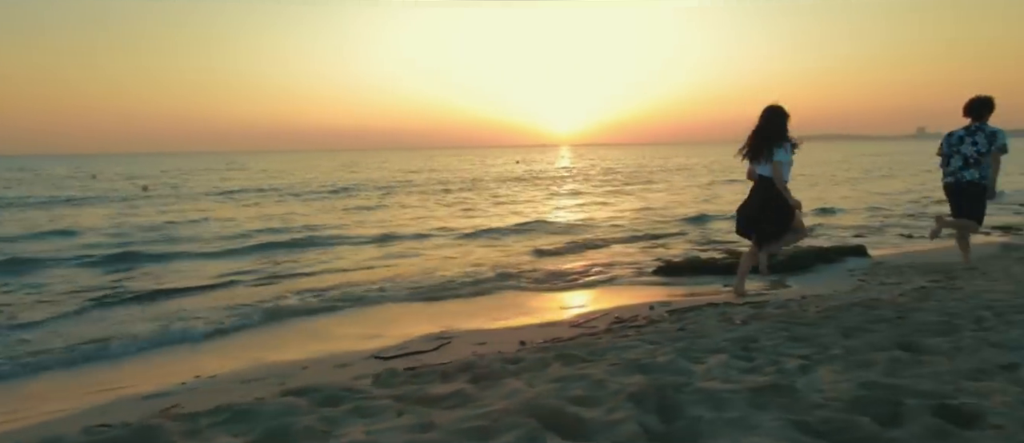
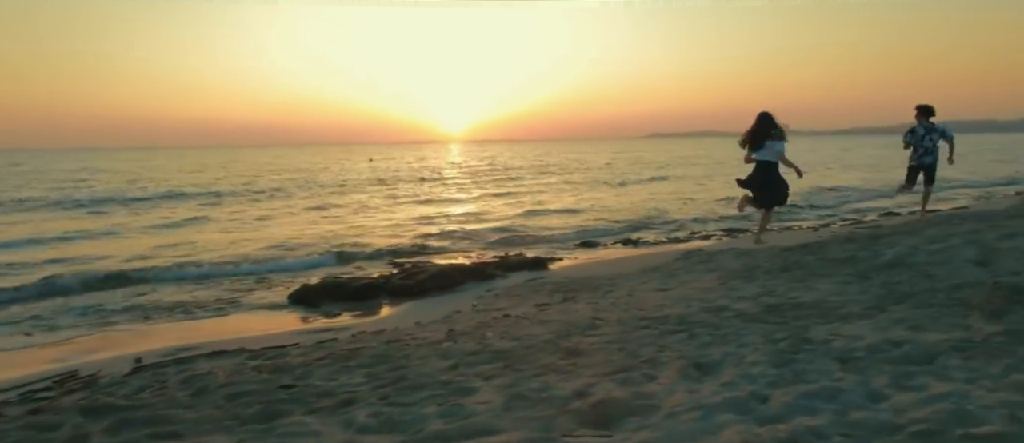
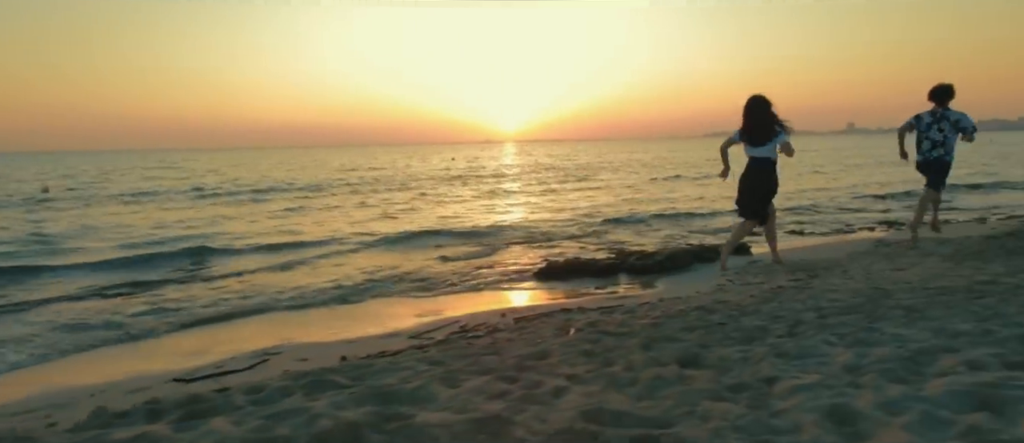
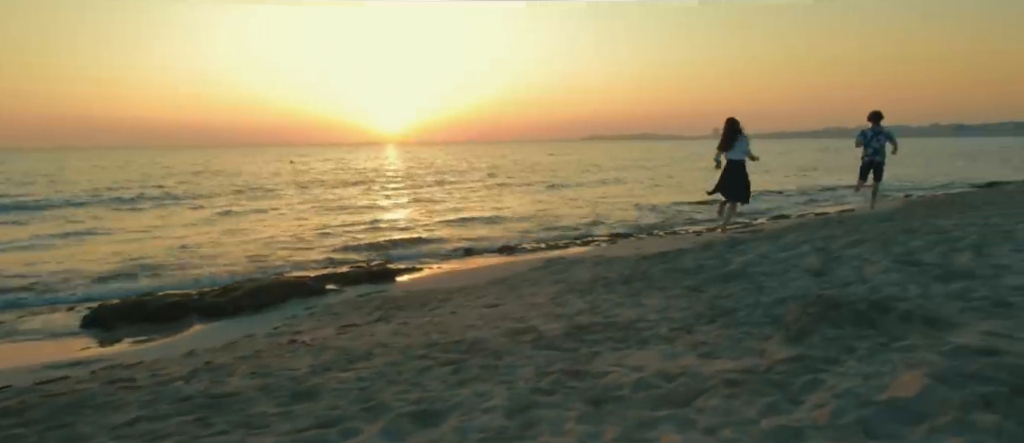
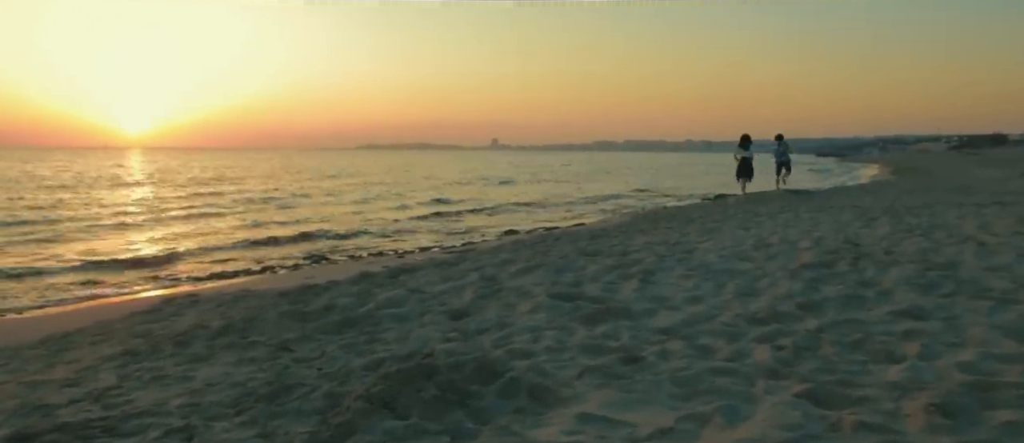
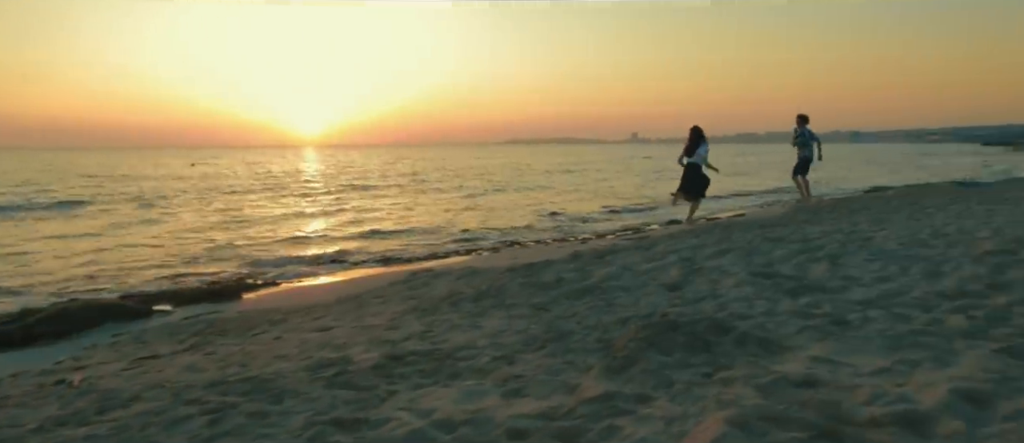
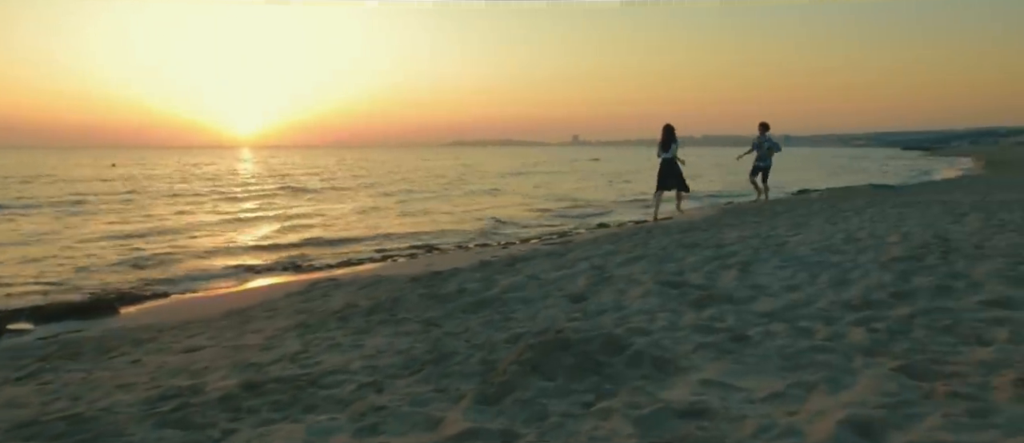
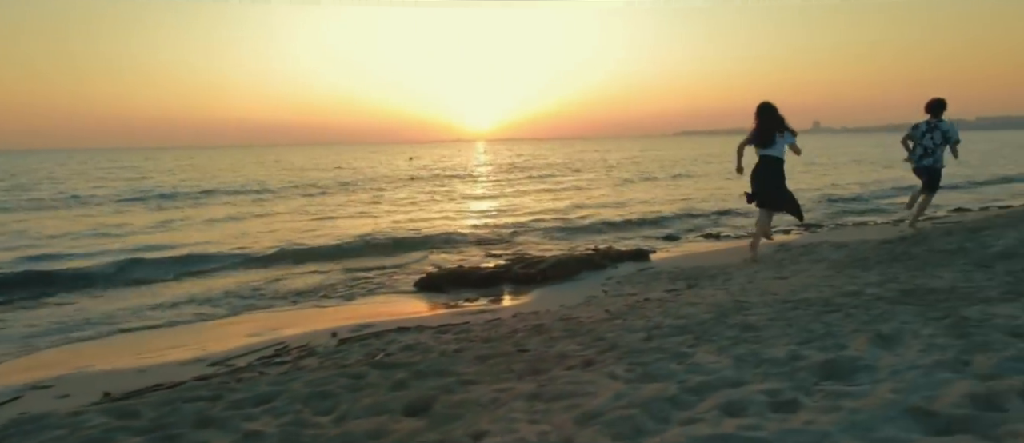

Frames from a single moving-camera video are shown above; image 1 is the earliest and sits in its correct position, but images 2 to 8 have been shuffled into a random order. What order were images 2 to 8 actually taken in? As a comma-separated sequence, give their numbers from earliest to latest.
3, 8, 2, 4, 6, 7, 5
